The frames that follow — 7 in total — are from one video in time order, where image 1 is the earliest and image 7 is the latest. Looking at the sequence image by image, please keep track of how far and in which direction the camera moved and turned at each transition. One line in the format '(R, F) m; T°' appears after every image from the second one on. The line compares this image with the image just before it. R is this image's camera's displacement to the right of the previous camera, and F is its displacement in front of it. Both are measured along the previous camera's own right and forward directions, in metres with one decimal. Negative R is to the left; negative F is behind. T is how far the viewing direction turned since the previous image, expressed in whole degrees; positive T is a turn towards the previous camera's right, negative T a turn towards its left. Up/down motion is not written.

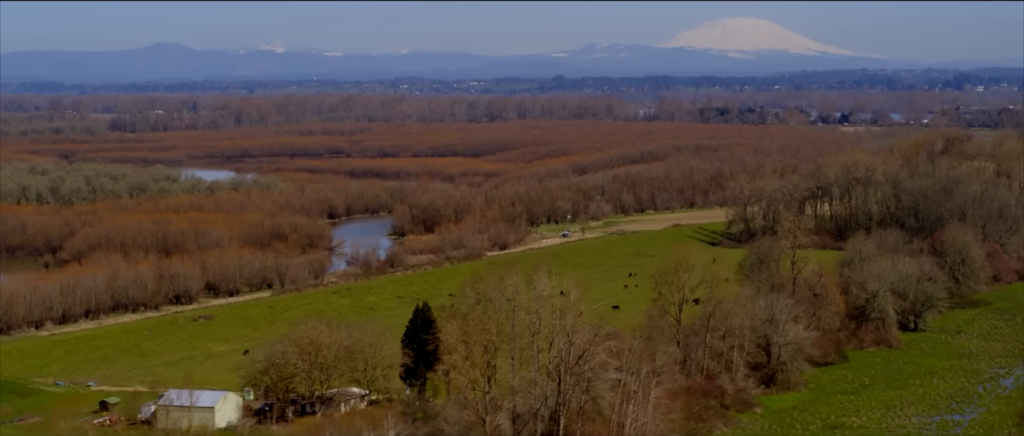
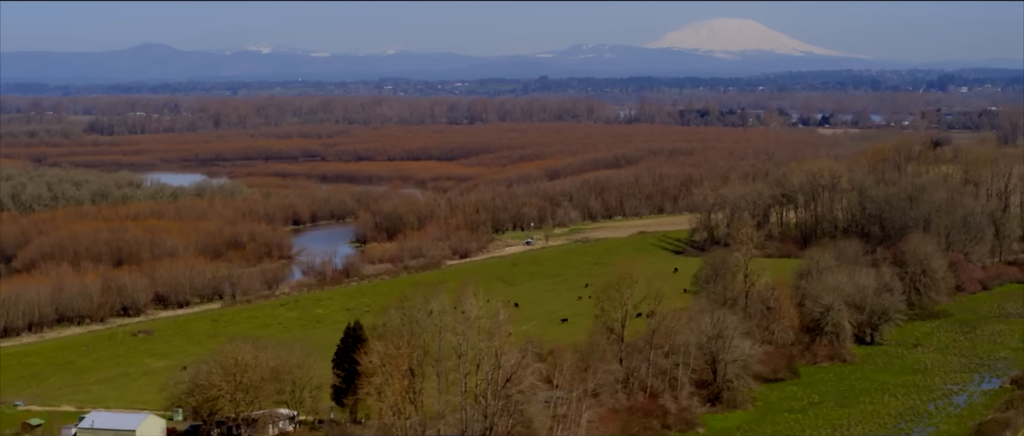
(+1.5, +0.8) m; +1°
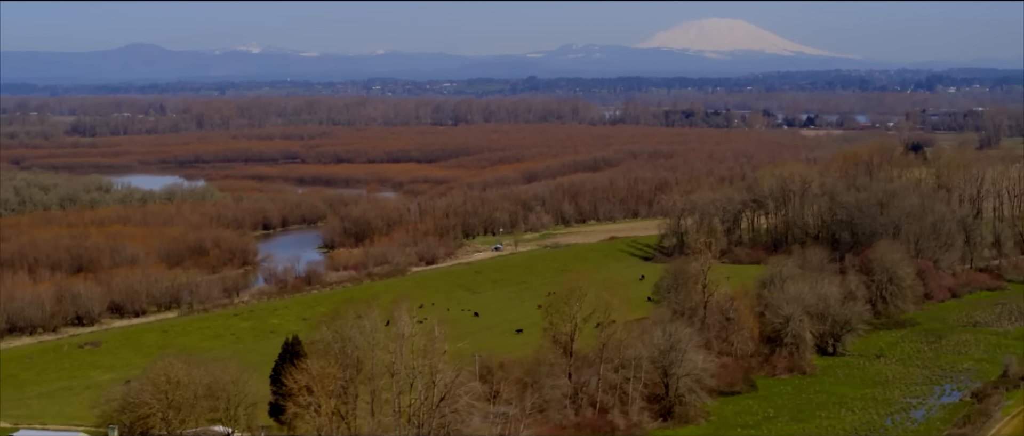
(+1.4, +0.7) m; 0°
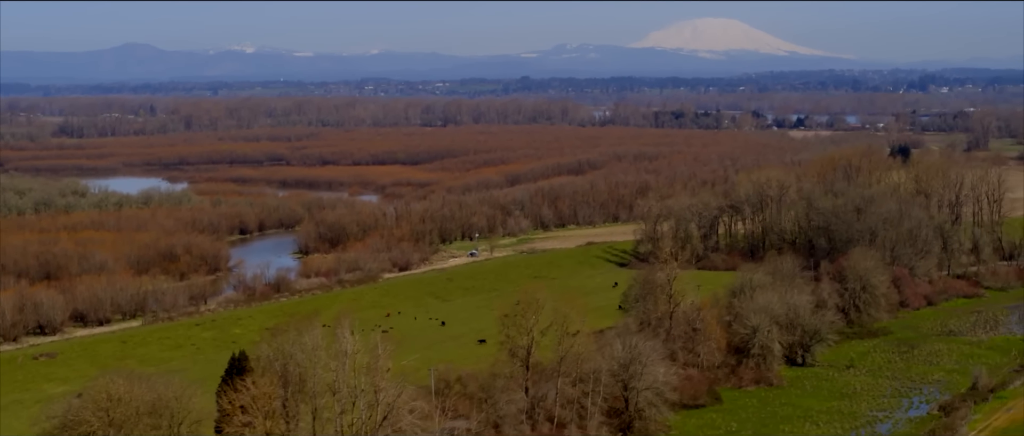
(+1.2, +0.6) m; 0°
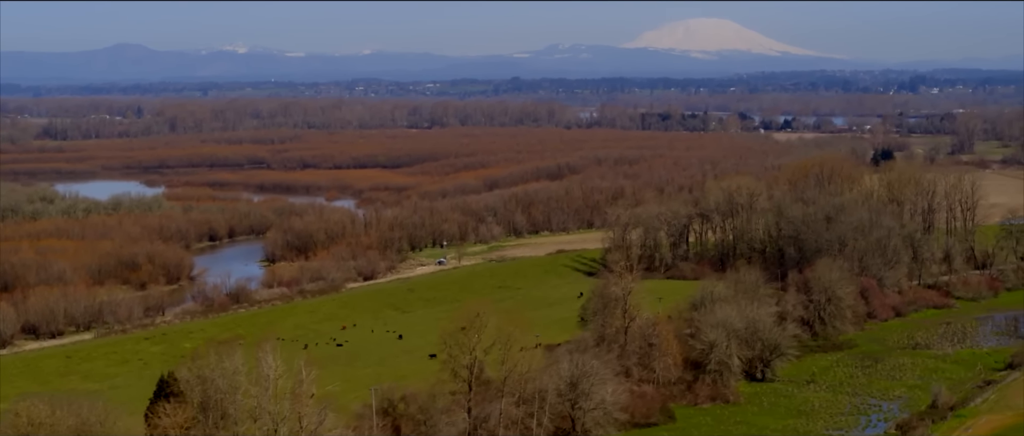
(+1.5, +0.8) m; 0°
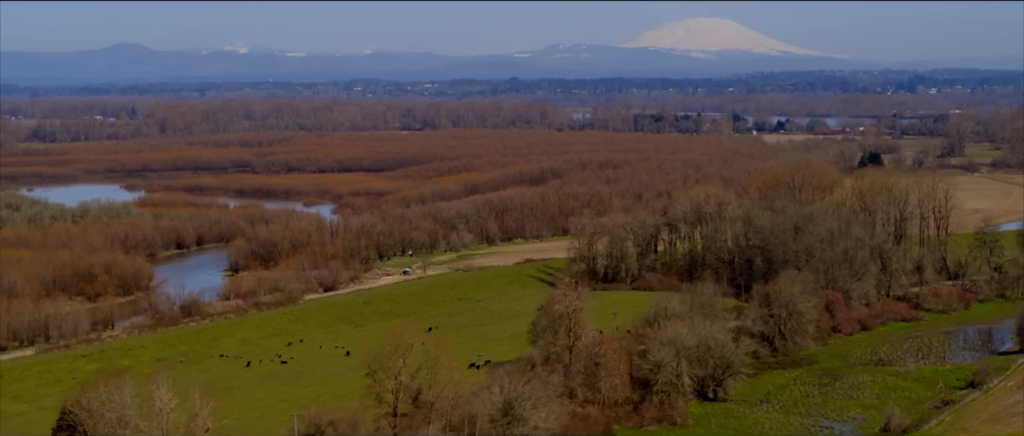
(+2.0, +1.1) m; 0°
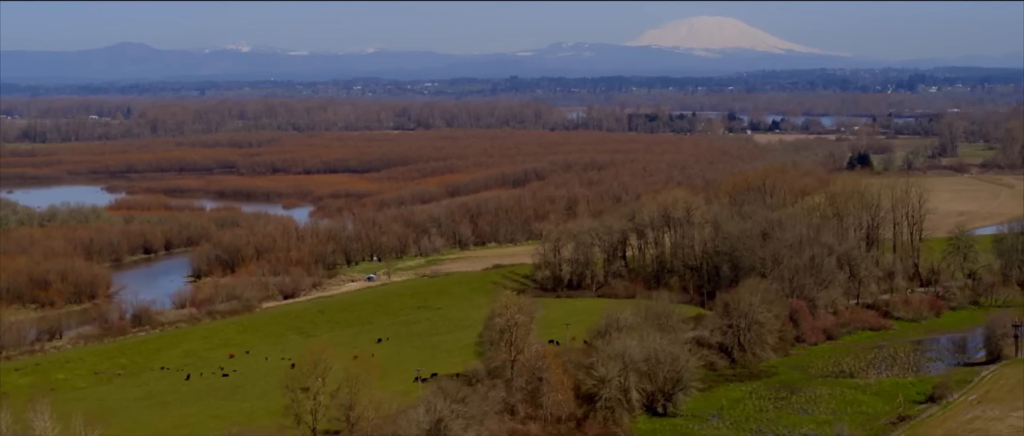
(+2.1, +1.1) m; 0°
